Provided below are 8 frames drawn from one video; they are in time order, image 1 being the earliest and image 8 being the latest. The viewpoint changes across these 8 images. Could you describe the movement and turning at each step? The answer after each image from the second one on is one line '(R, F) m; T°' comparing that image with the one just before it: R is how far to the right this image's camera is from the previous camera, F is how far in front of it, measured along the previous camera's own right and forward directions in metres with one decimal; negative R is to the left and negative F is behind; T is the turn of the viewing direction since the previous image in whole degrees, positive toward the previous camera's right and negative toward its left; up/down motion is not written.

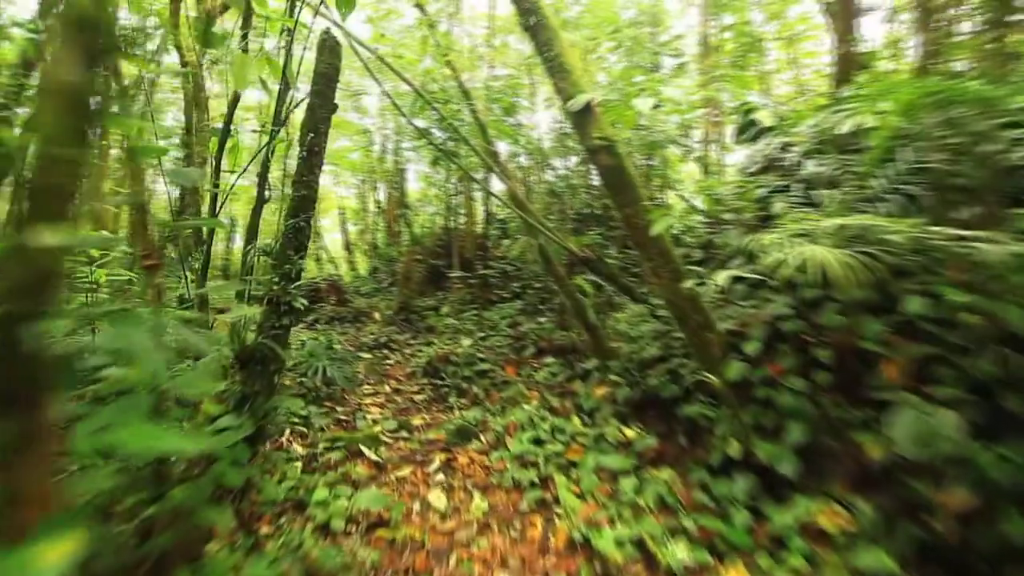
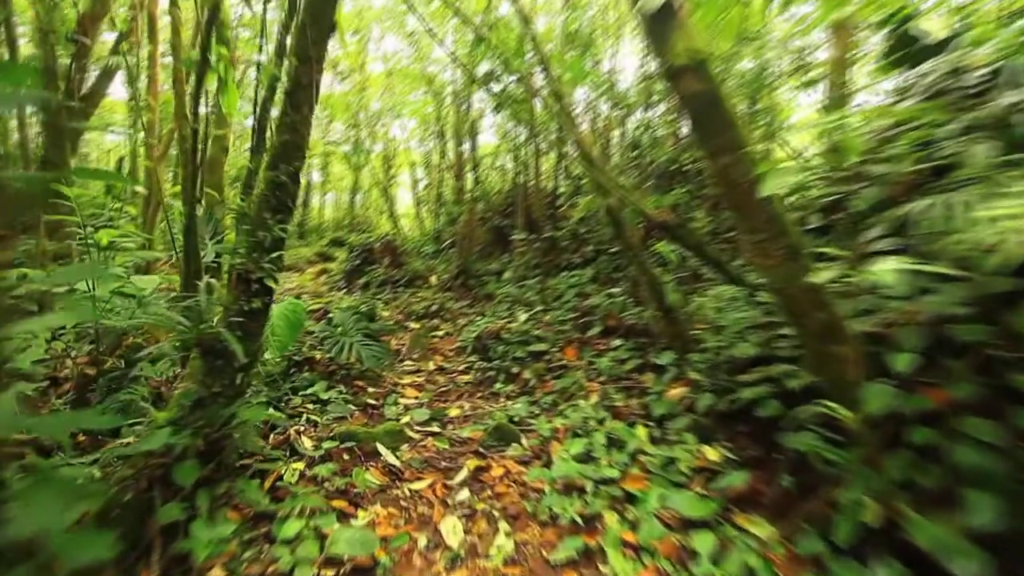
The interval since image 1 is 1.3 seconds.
(+0.2, +0.7) m; -9°
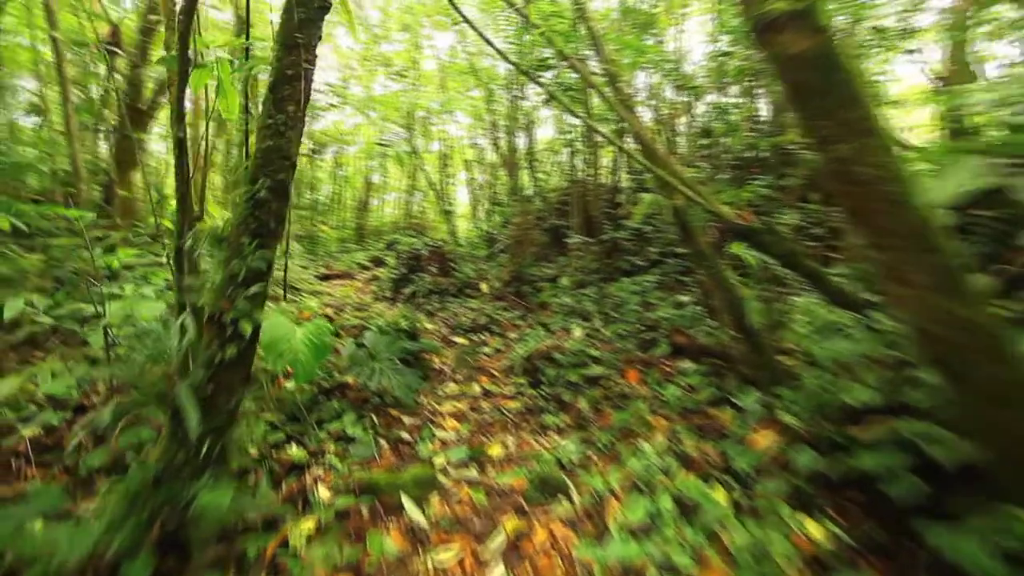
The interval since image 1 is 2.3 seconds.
(+0.1, +0.5) m; -7°
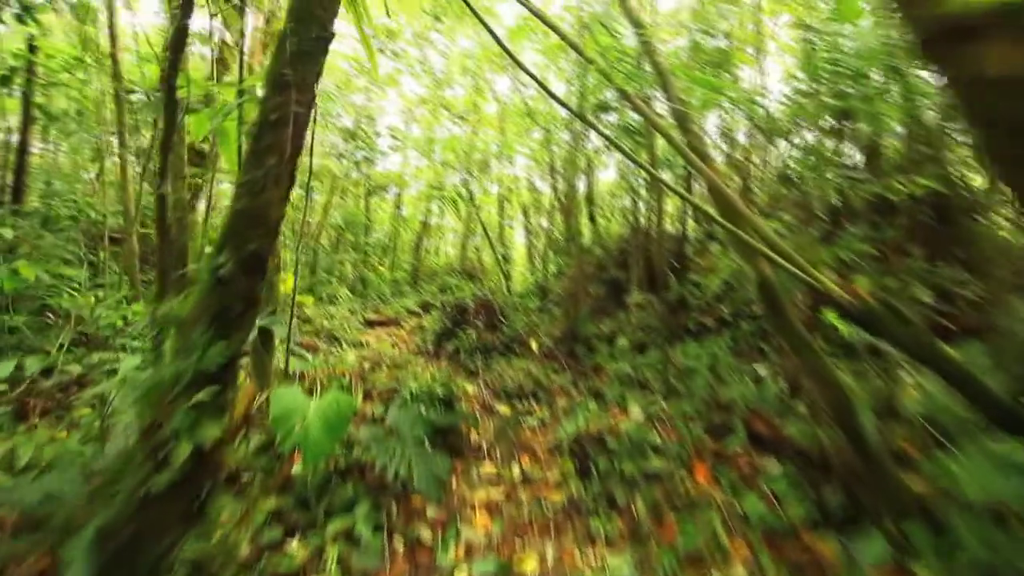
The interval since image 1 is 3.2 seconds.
(+0.1, +0.5) m; -6°
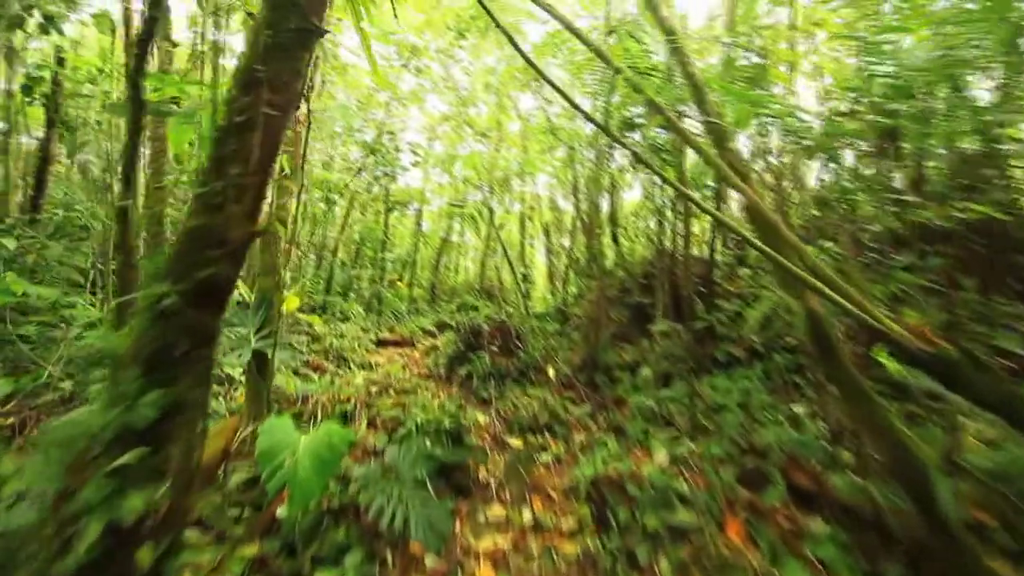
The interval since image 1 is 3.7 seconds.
(0.0, +0.3) m; -2°
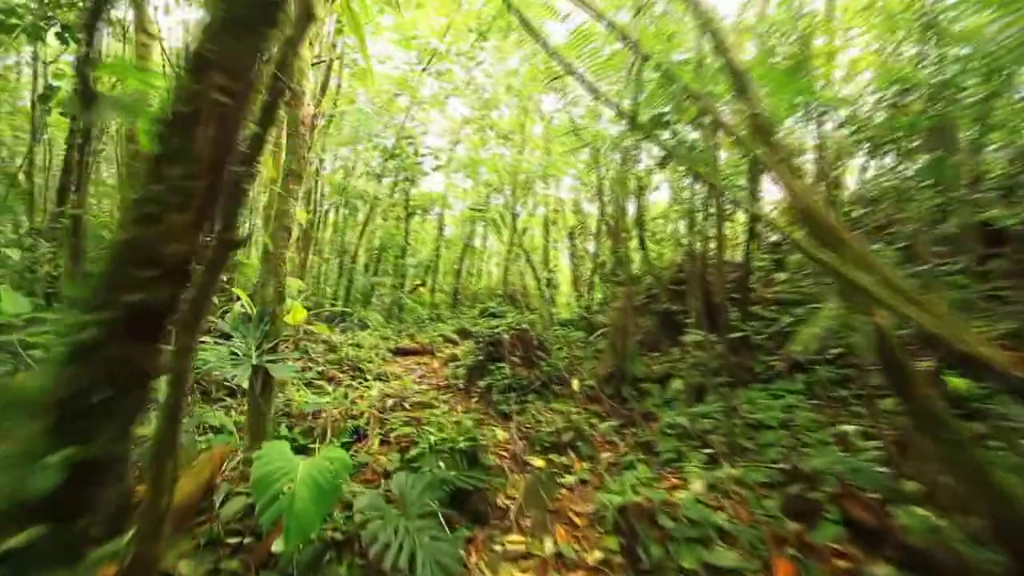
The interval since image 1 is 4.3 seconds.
(0.0, +0.2) m; -3°
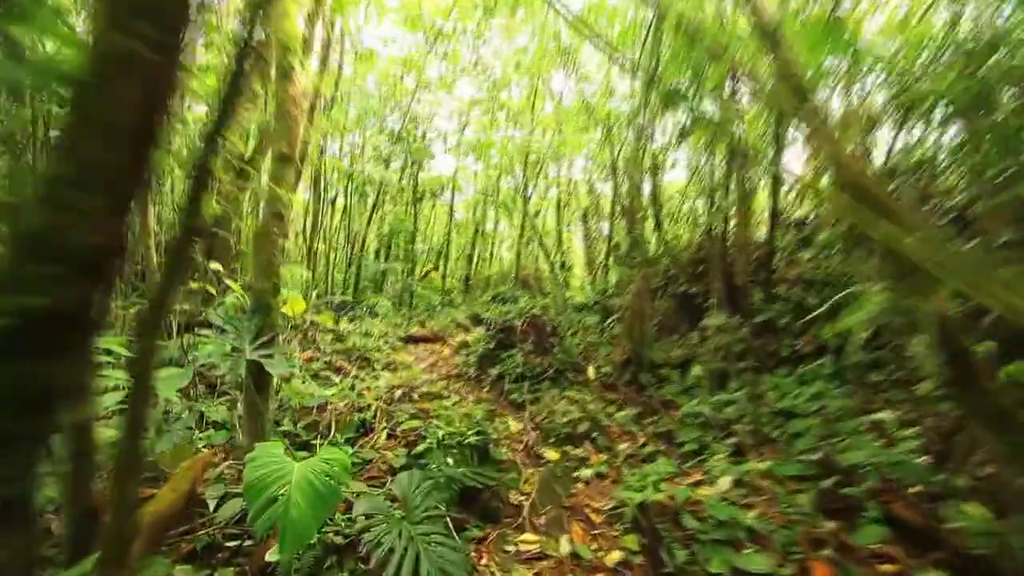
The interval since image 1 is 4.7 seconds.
(0.0, +0.2) m; -2°
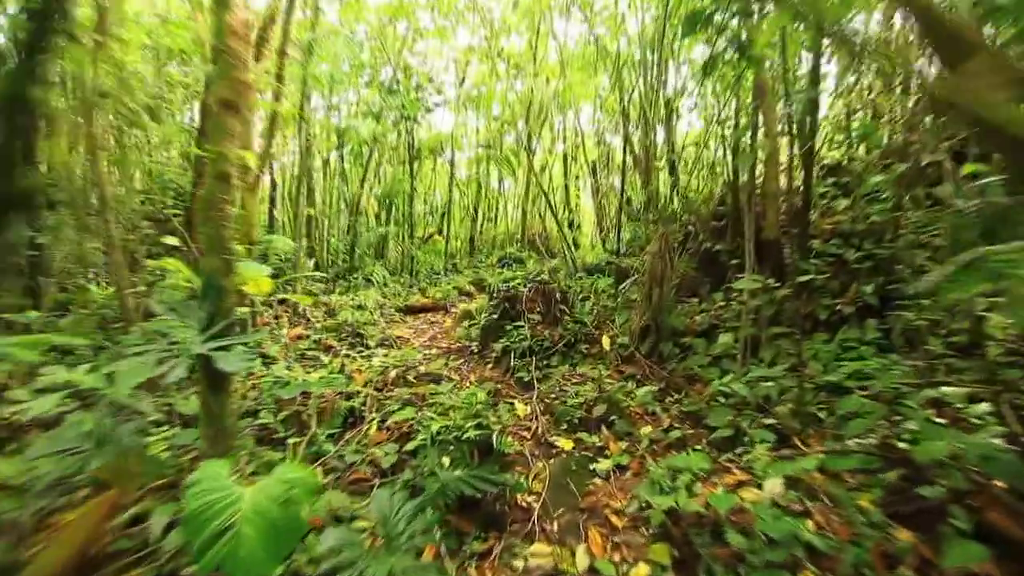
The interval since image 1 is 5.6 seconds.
(0.0, +0.5) m; -1°
